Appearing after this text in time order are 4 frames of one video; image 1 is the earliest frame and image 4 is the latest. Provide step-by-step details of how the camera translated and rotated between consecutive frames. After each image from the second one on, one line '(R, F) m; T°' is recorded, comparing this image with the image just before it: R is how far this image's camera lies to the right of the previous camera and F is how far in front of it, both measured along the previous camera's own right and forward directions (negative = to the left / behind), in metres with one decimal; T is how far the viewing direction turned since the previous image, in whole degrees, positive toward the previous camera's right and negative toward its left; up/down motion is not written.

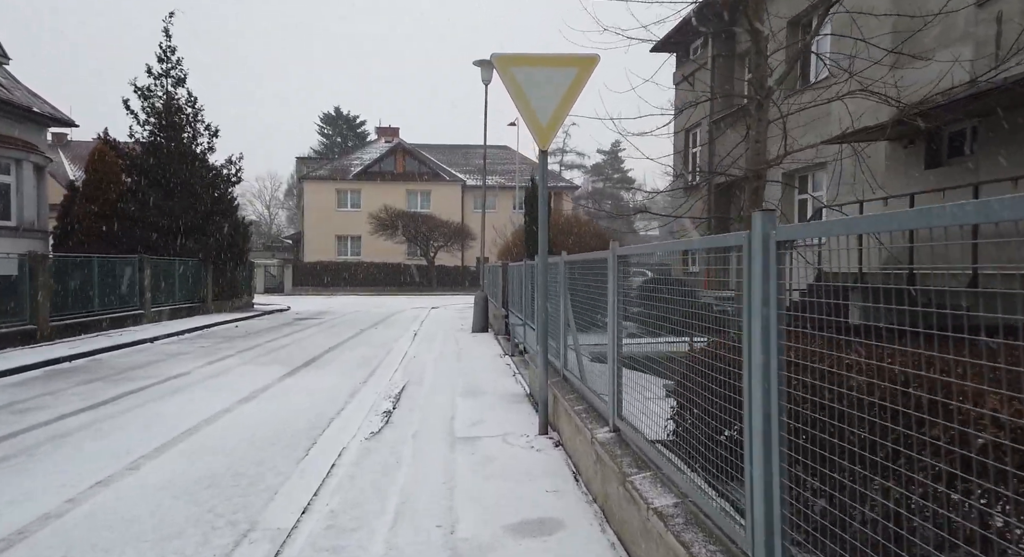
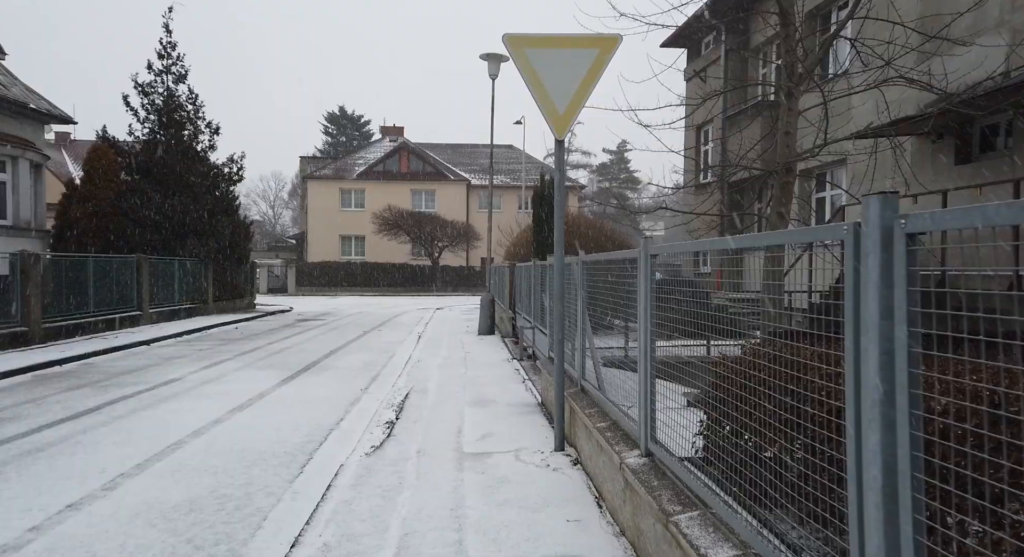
(-0.1, +0.5) m; 0°
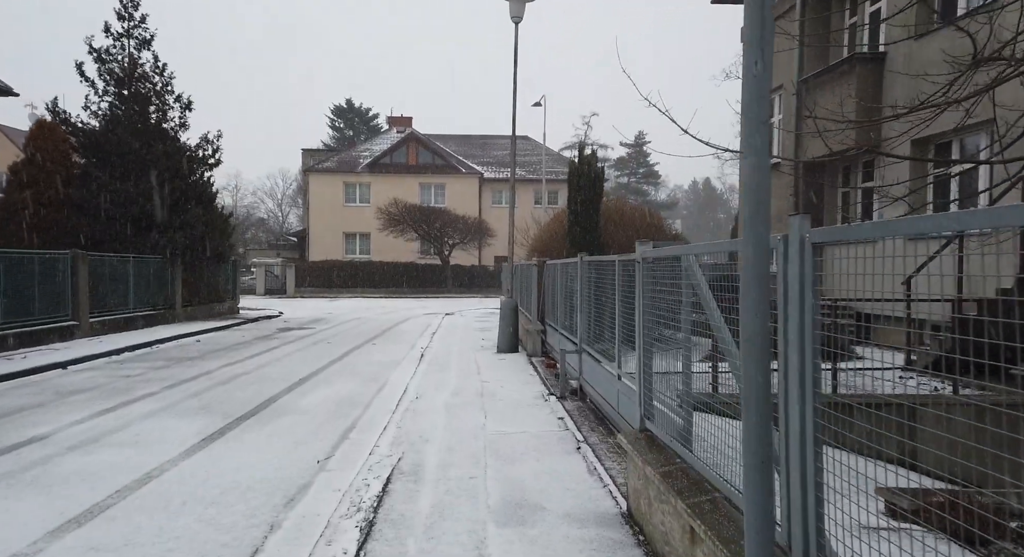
(-0.3, +3.5) m; -1°
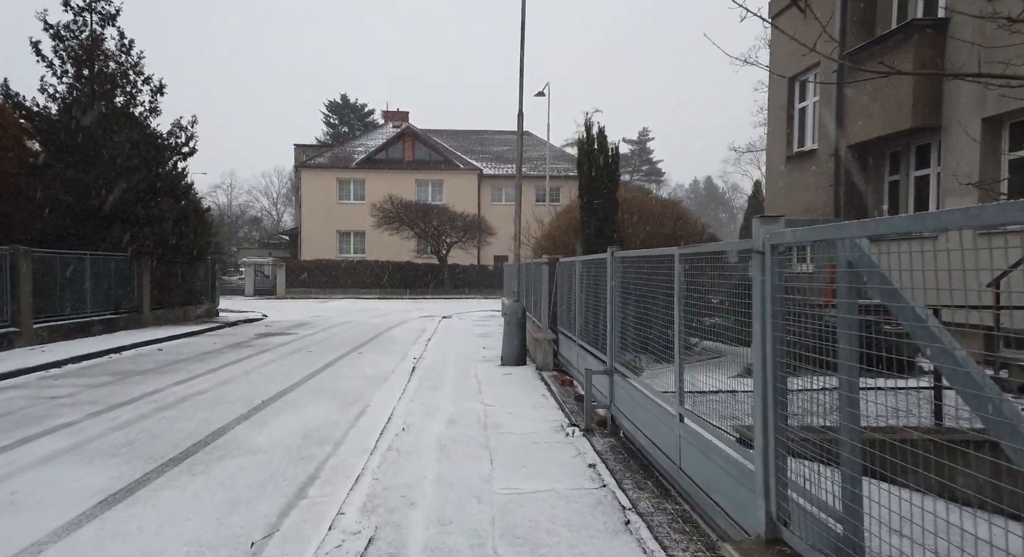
(-0.1, +1.8) m; 0°
